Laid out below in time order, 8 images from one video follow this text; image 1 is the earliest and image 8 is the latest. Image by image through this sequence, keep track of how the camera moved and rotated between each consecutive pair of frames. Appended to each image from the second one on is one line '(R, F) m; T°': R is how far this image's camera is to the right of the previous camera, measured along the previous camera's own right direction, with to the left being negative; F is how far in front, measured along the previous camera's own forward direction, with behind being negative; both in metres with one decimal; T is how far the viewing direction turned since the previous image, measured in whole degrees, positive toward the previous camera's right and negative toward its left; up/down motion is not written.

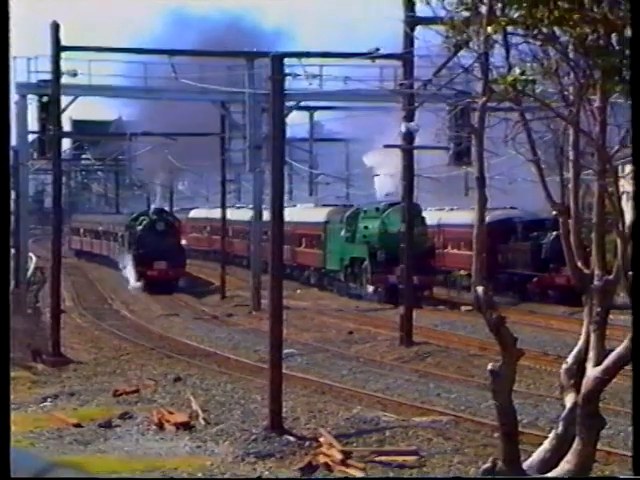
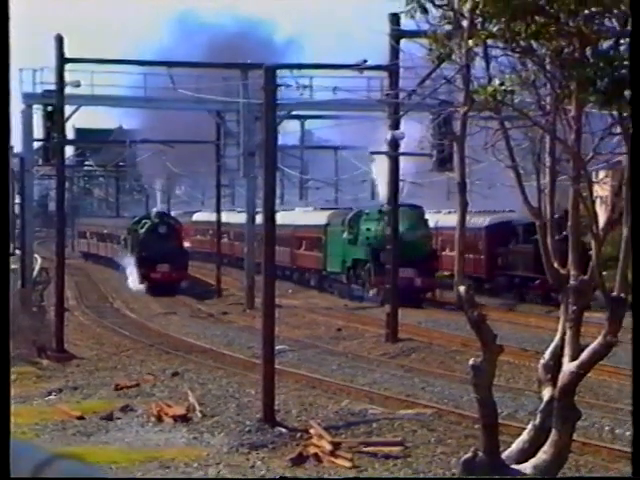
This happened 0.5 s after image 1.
(+0.2, -0.1) m; -3°
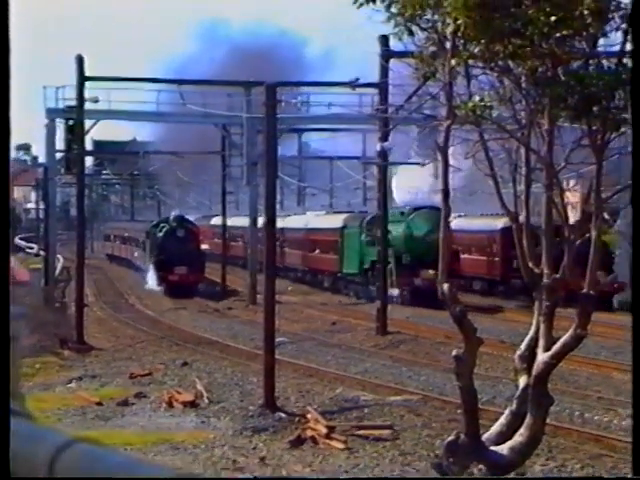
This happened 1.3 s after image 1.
(0.0, -0.3) m; 0°
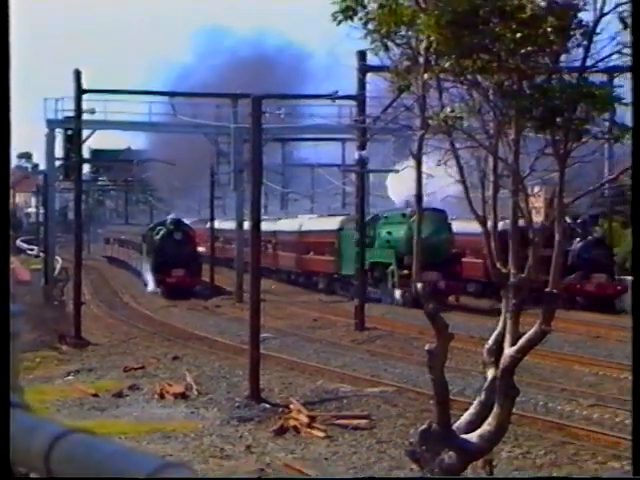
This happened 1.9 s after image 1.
(0.0, -0.2) m; 0°
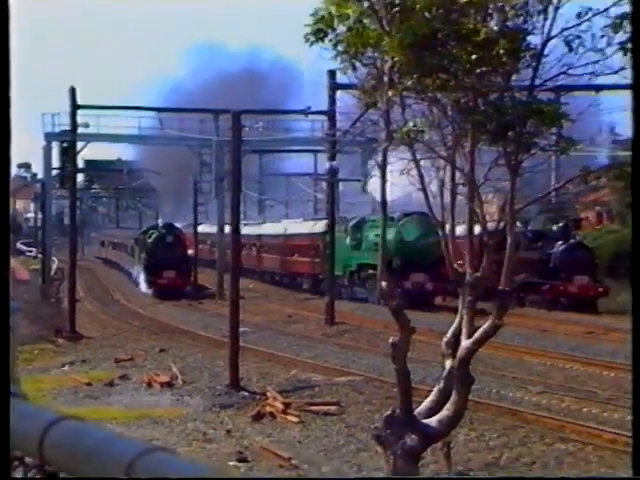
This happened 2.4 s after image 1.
(0.0, -0.3) m; +1°
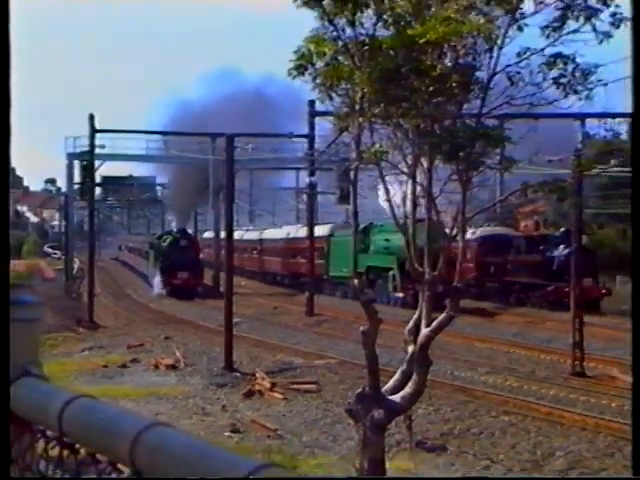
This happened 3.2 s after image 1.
(0.0, -0.7) m; 0°
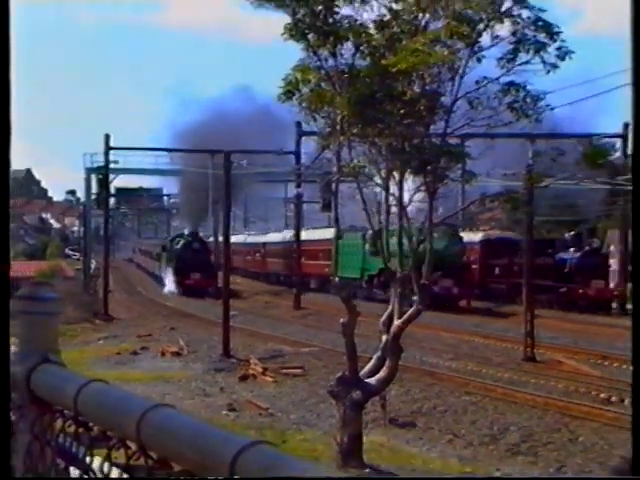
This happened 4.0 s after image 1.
(0.0, -0.7) m; 0°
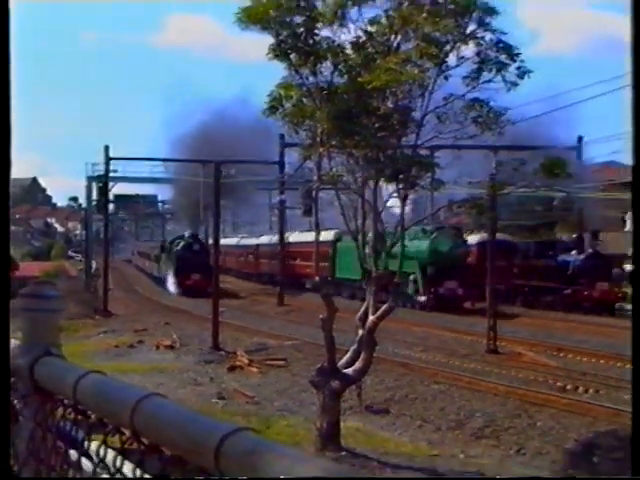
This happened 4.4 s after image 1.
(0.0, -0.5) m; +1°
